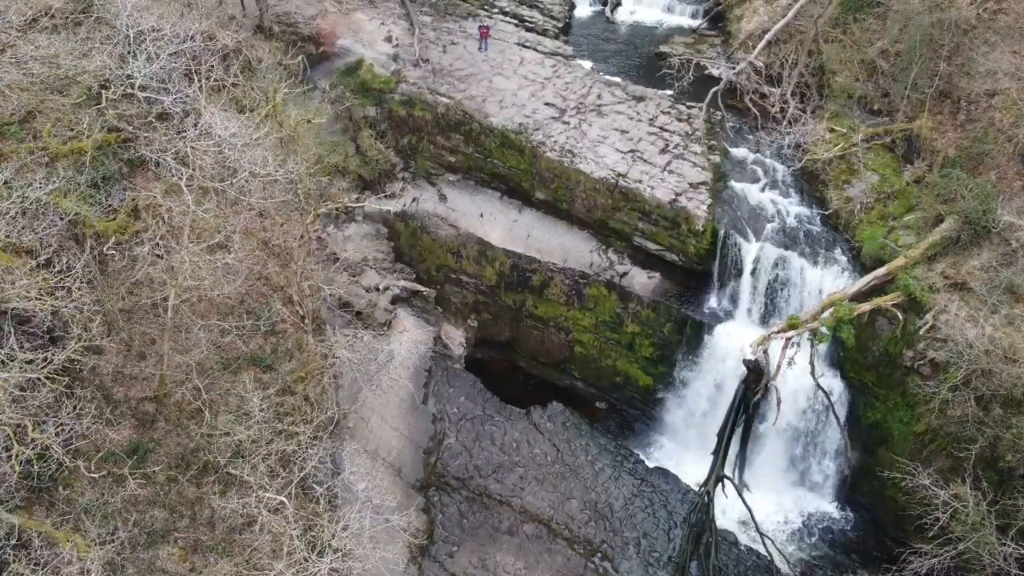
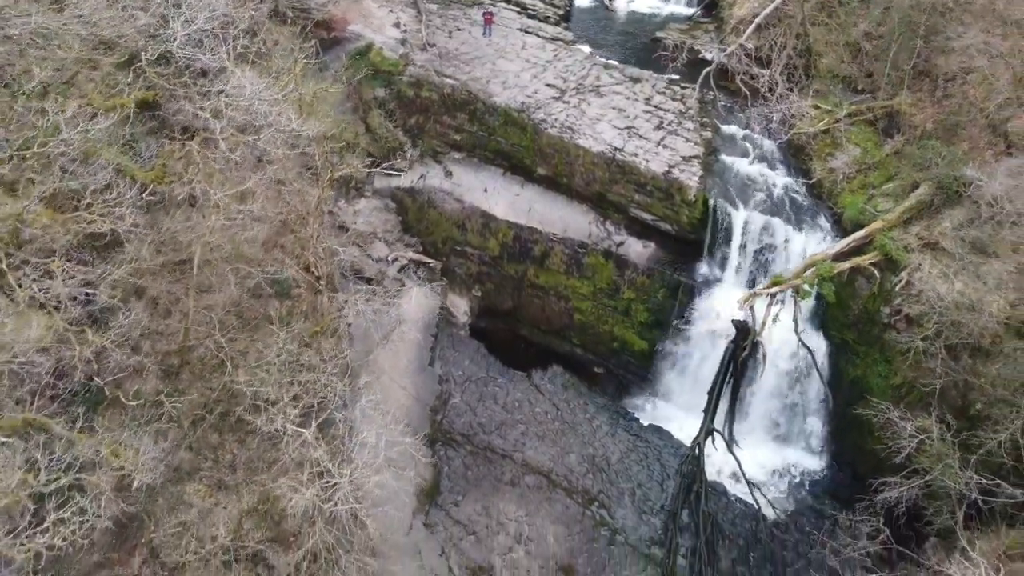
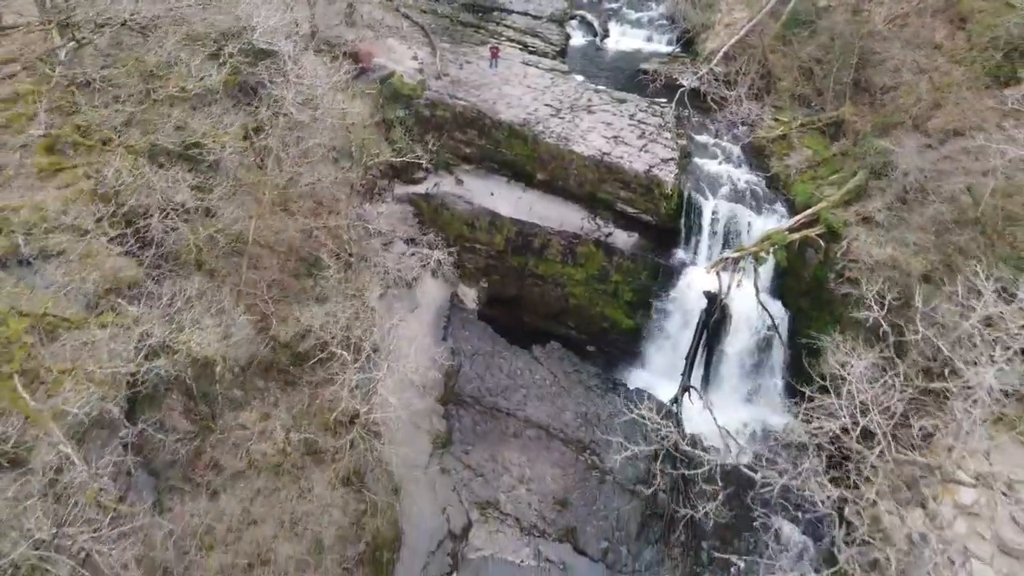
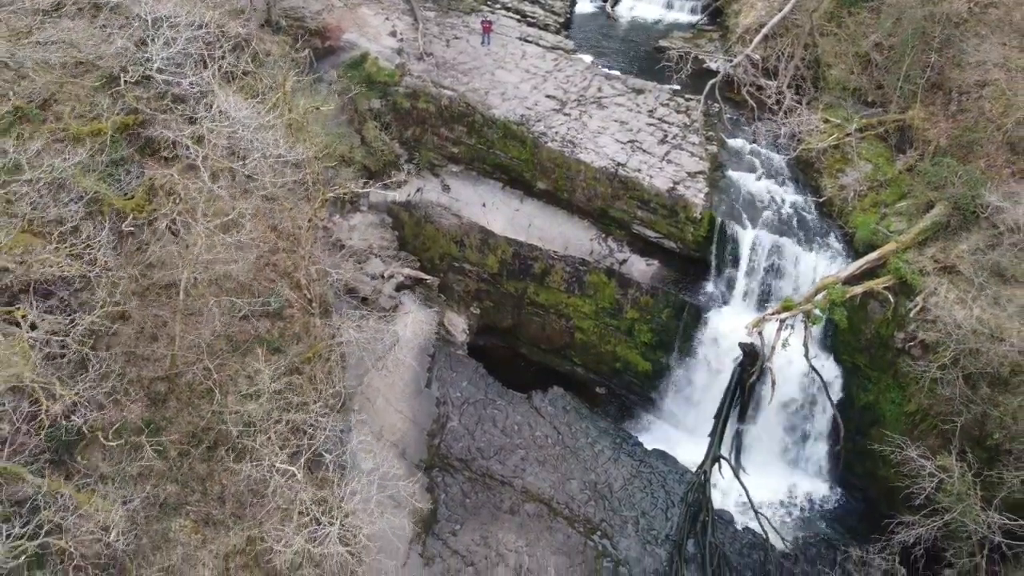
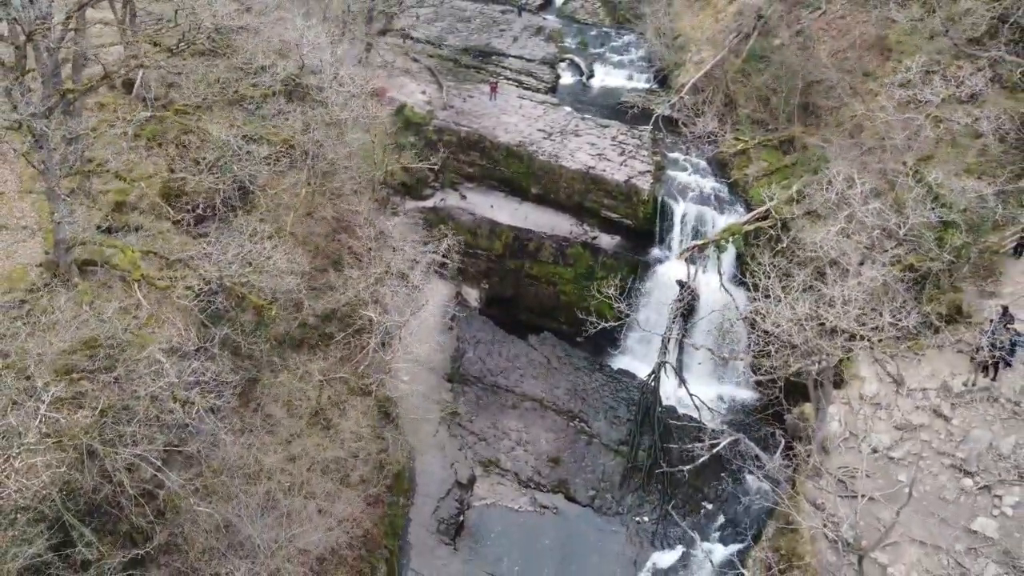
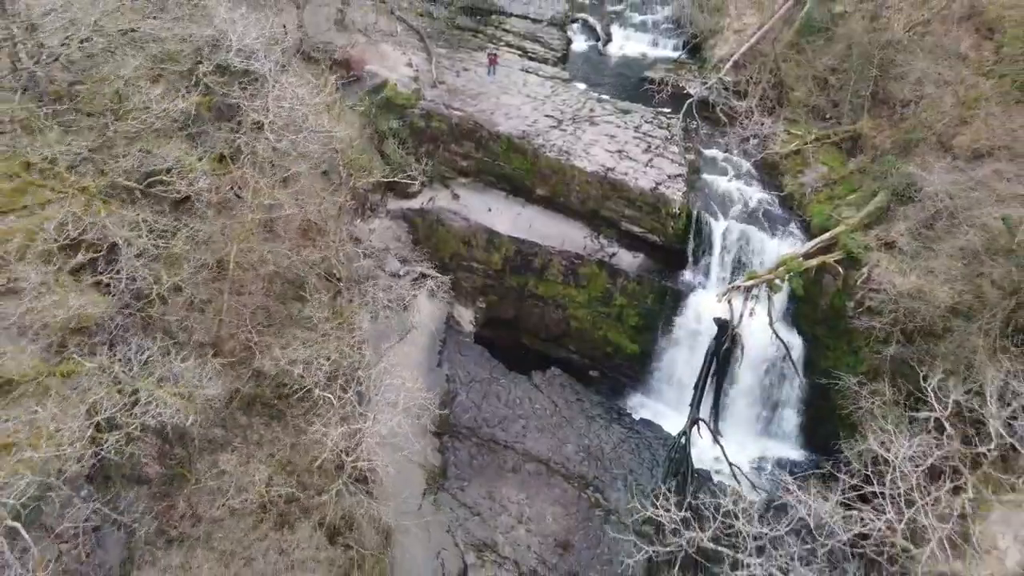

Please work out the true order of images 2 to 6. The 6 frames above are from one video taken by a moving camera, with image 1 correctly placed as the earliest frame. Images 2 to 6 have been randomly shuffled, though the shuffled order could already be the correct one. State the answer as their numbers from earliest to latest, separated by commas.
4, 2, 6, 3, 5
